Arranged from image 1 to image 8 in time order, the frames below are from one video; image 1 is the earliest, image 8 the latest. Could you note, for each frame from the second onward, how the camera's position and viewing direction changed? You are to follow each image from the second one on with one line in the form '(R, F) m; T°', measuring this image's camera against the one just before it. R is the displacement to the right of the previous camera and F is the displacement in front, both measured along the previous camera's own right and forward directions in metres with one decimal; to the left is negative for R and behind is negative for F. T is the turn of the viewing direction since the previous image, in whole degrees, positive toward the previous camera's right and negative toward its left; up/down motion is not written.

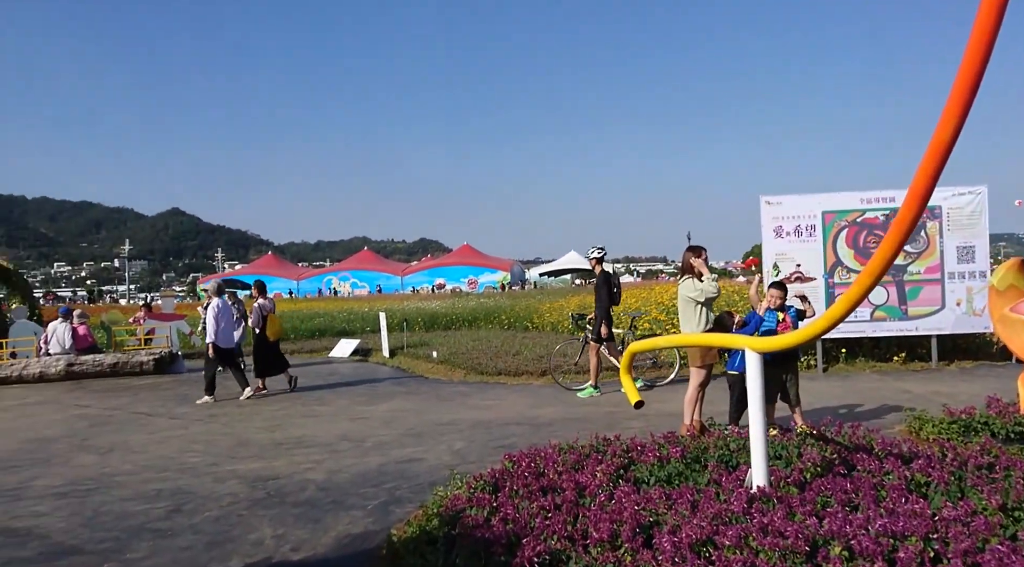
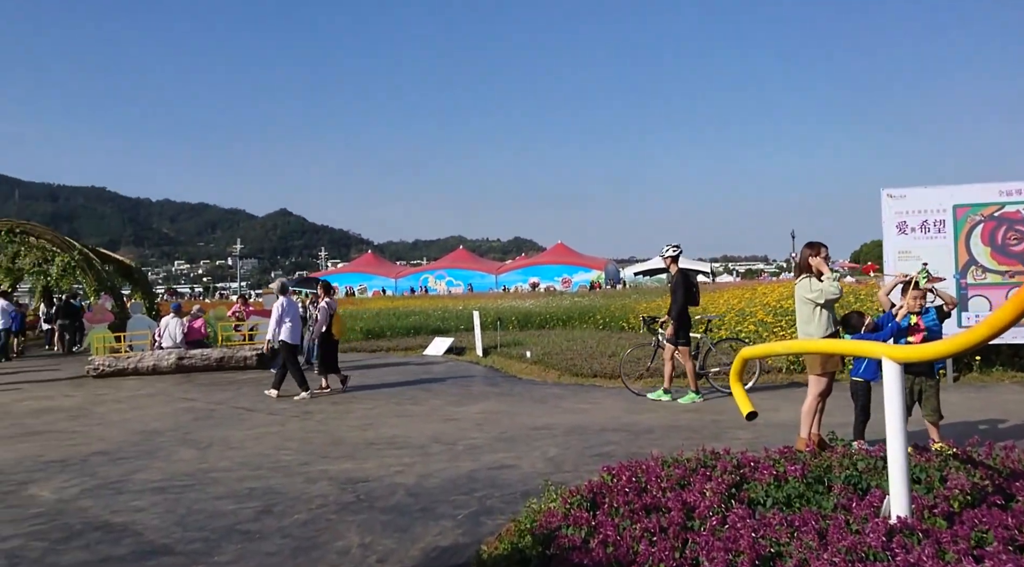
(0.0, +0.3) m; -6°
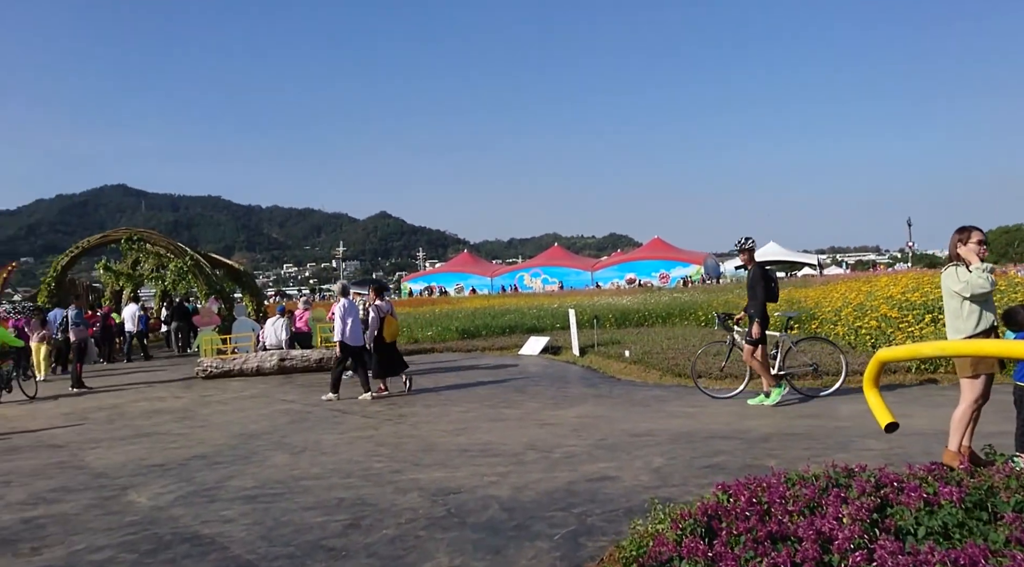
(0.0, +0.5) m; -6°
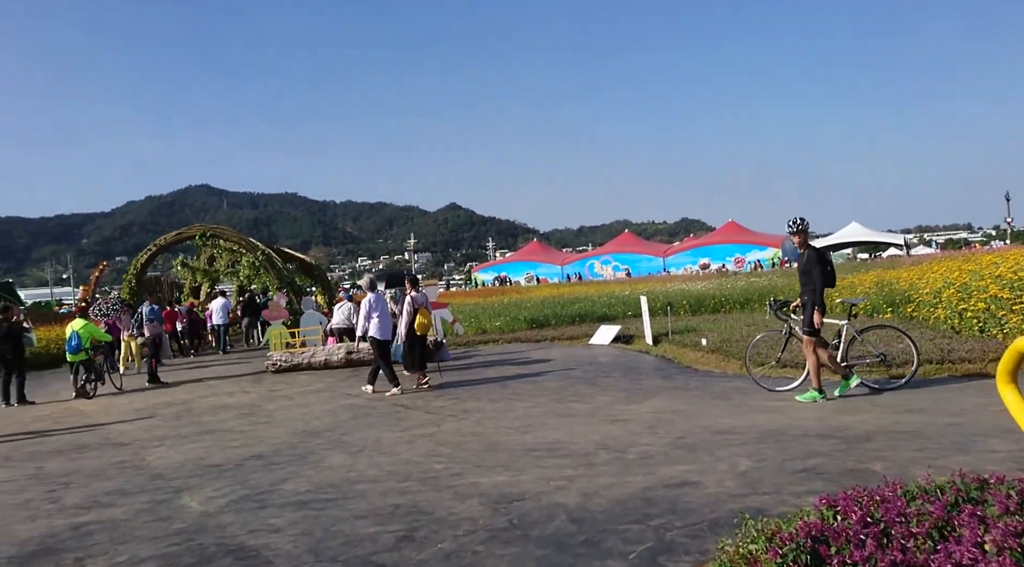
(0.0, +0.6) m; -5°
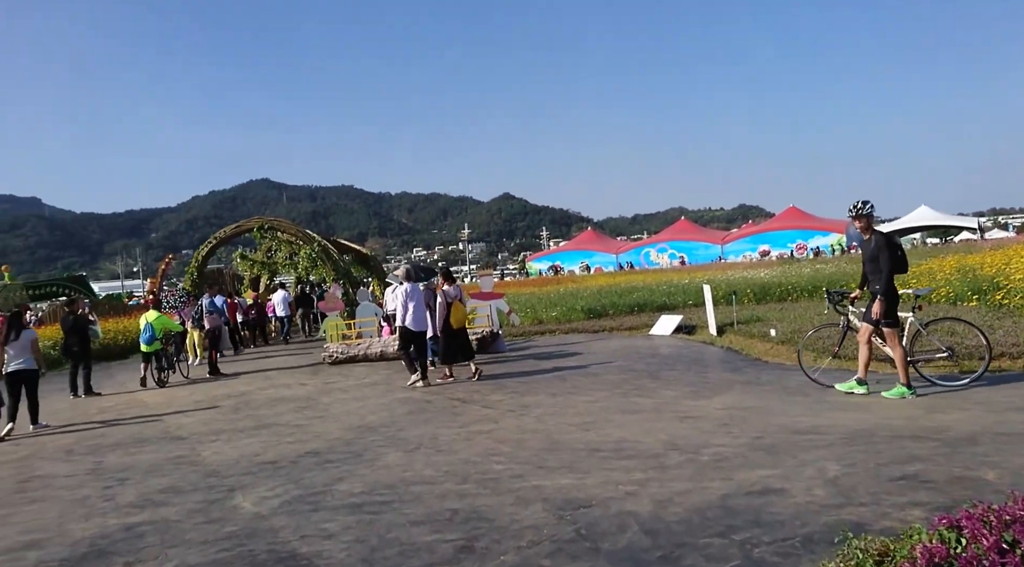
(-0.1, +0.4) m; -4°
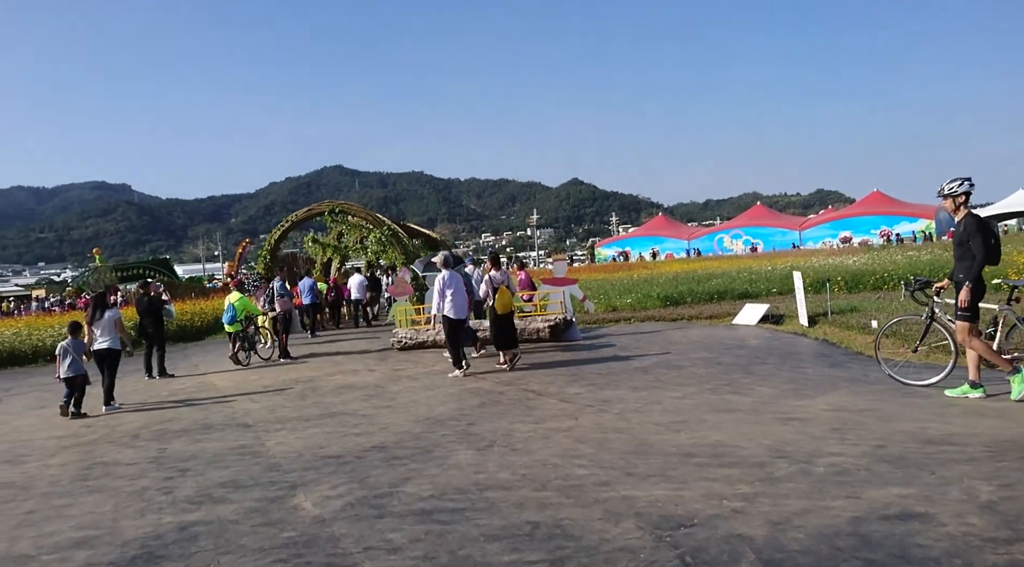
(-0.1, +0.6) m; -5°
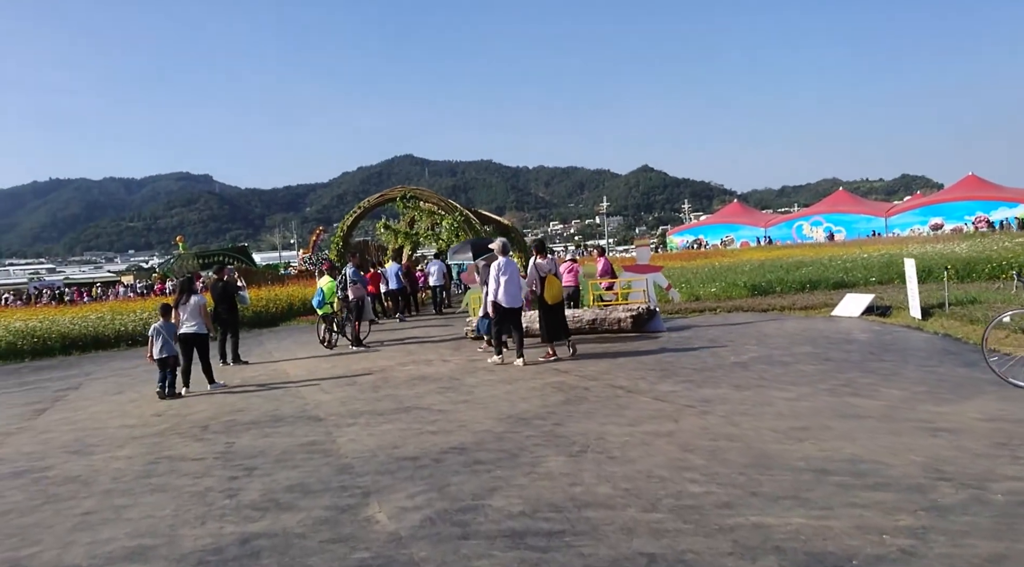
(-0.2, +0.8) m; -5°
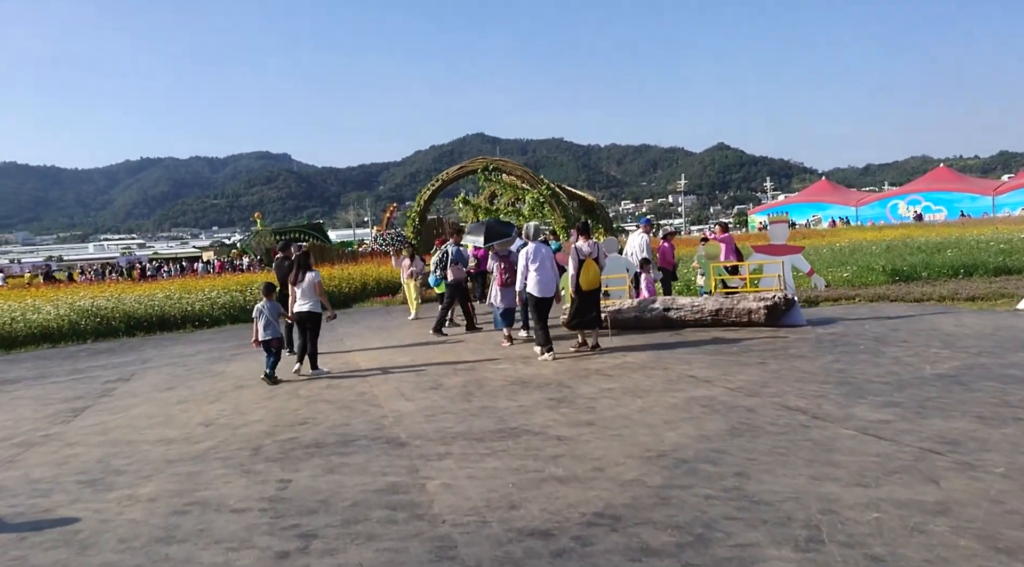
(-0.6, +2.3) m; -5°
